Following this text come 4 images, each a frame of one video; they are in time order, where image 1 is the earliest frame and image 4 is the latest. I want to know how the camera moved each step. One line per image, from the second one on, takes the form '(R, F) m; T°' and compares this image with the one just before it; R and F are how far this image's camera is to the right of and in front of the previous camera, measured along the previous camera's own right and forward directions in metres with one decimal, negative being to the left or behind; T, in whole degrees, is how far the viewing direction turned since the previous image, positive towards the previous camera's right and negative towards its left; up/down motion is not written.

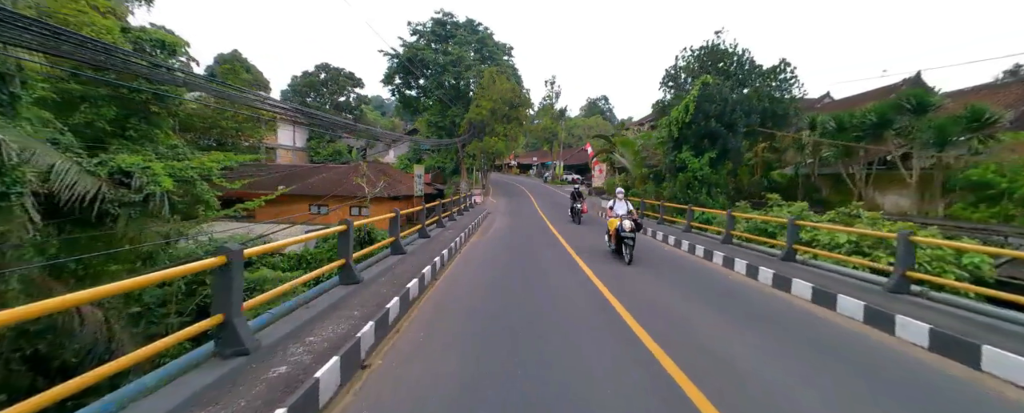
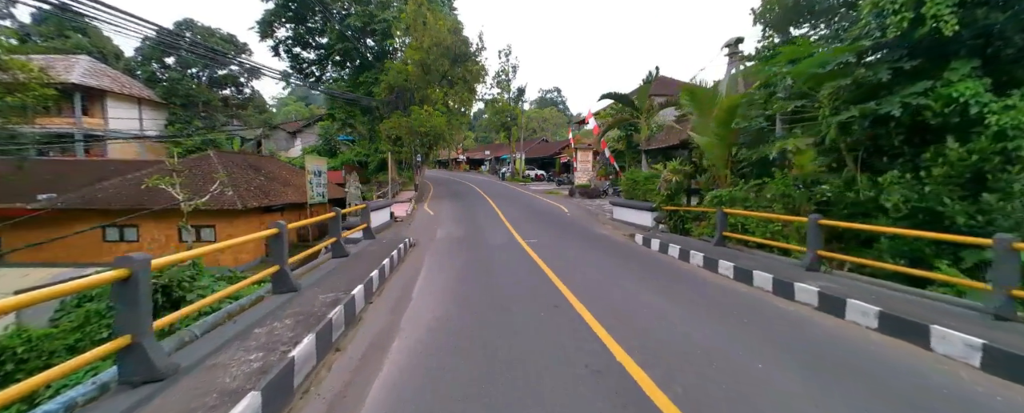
(0.0, +5.4) m; +8°
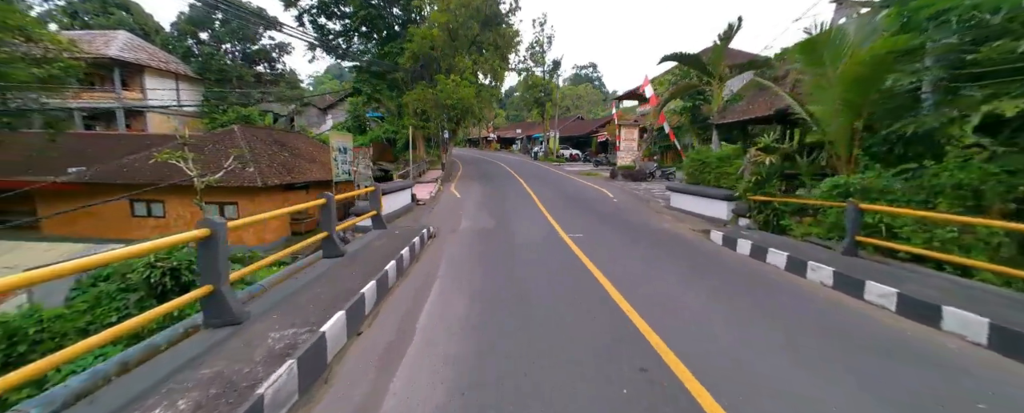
(-0.1, +0.9) m; -5°
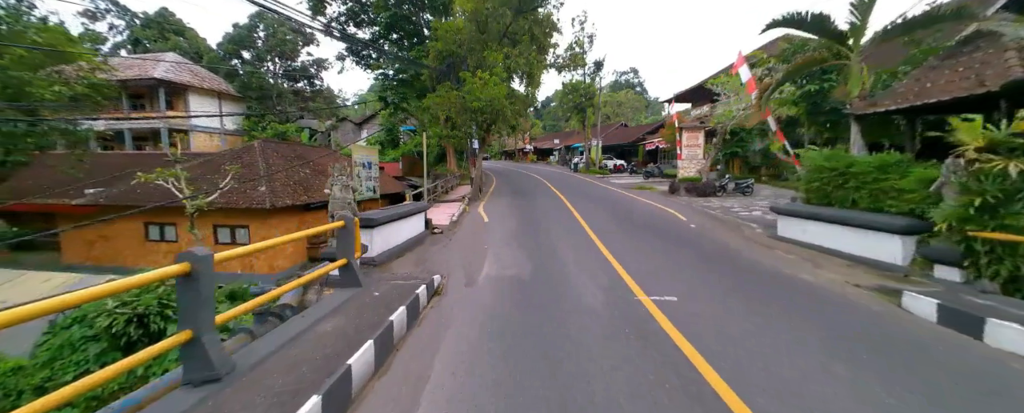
(-0.1, +1.4) m; -6°
